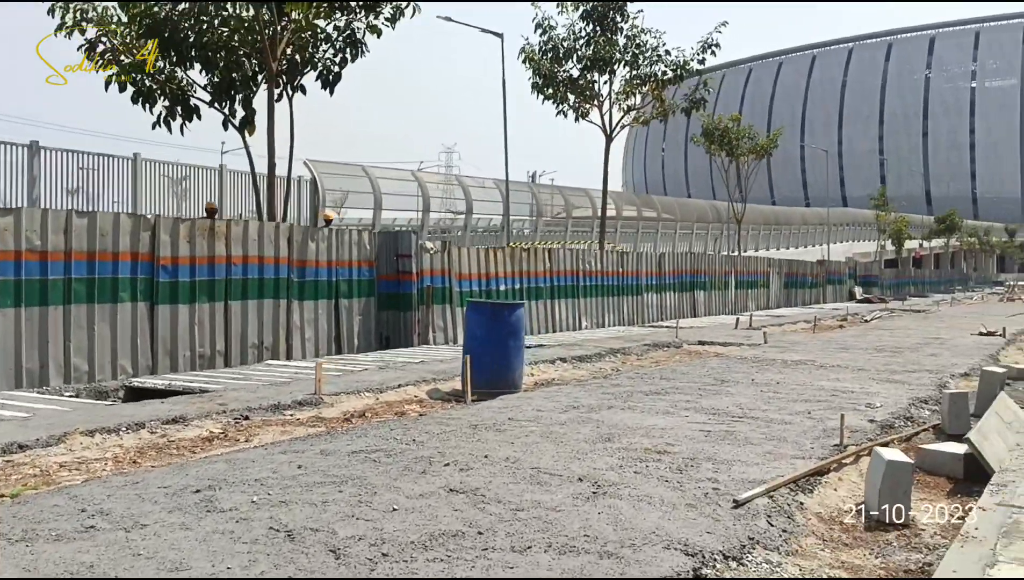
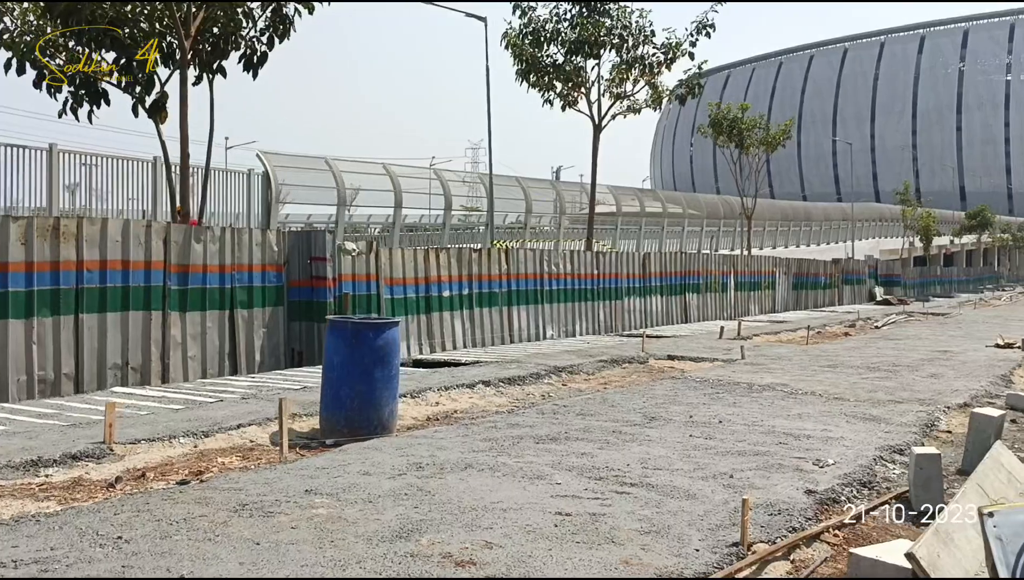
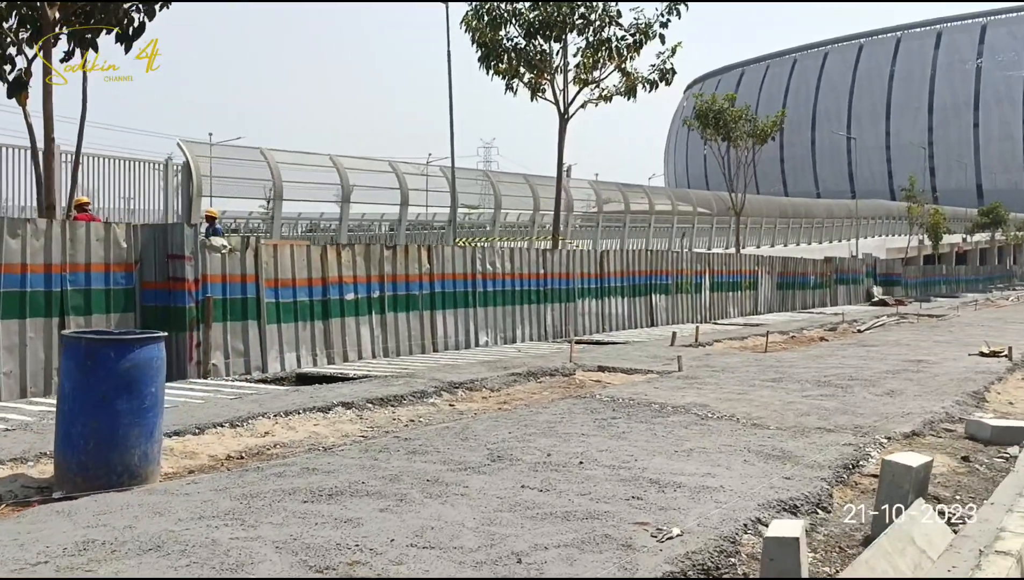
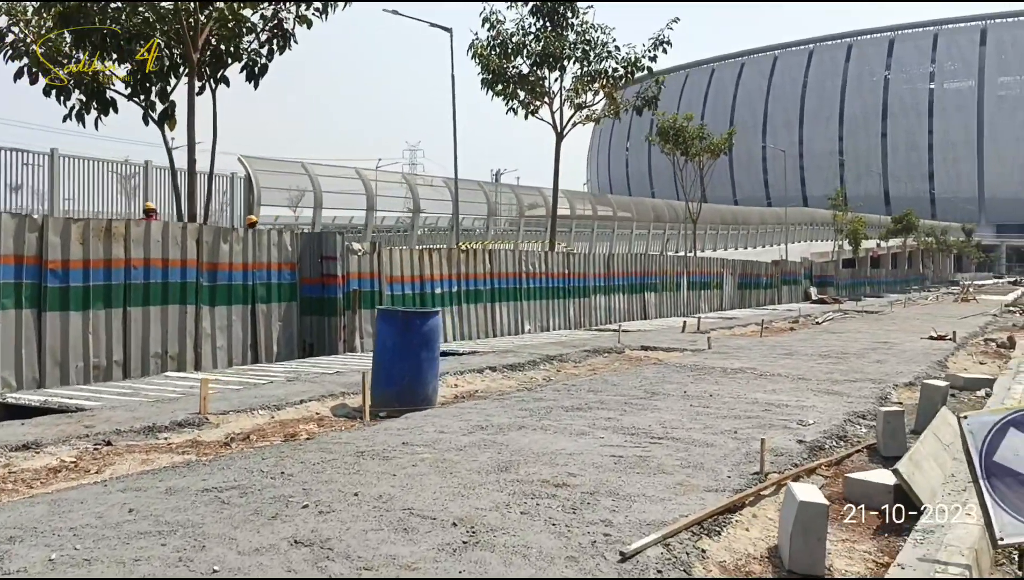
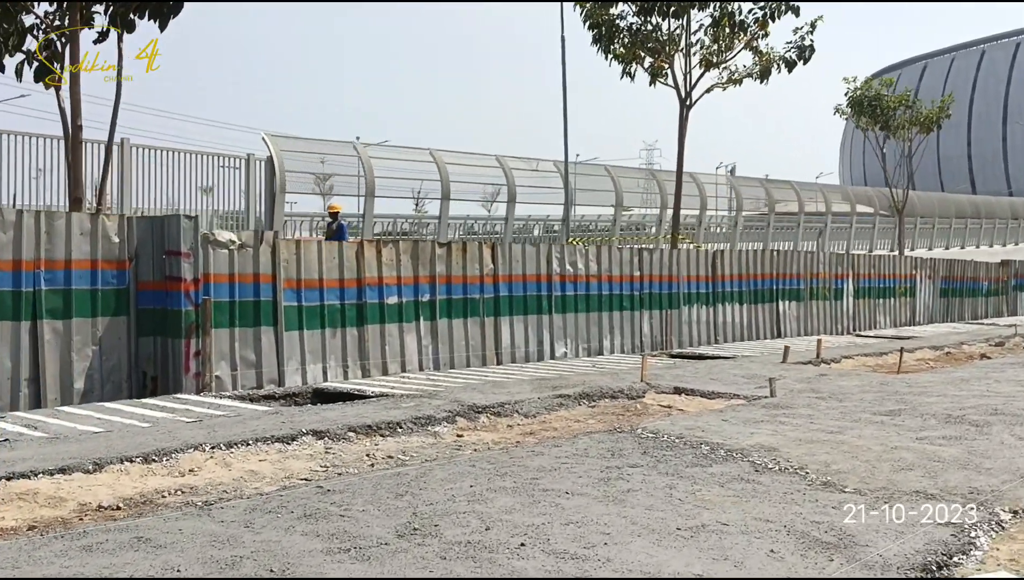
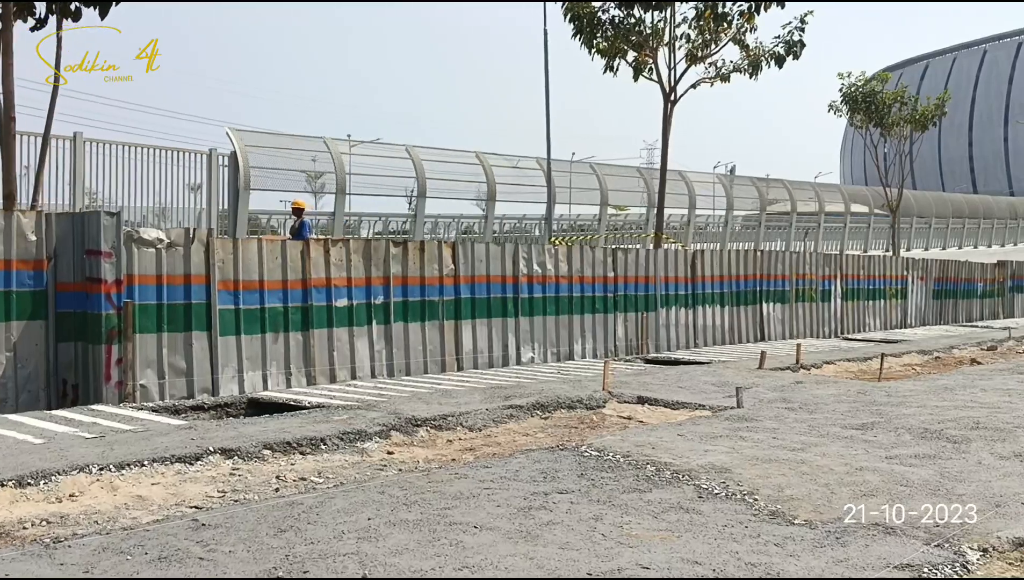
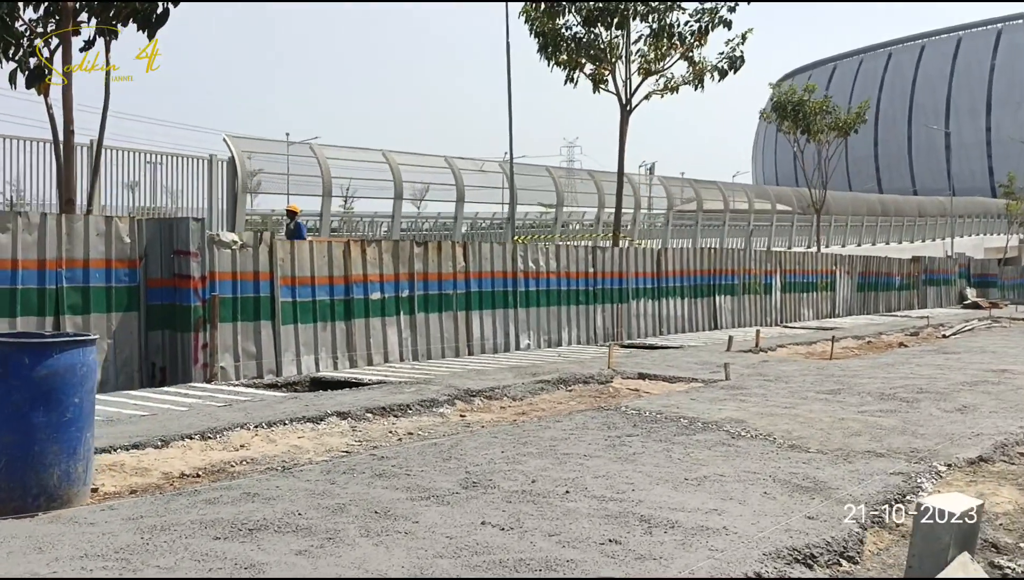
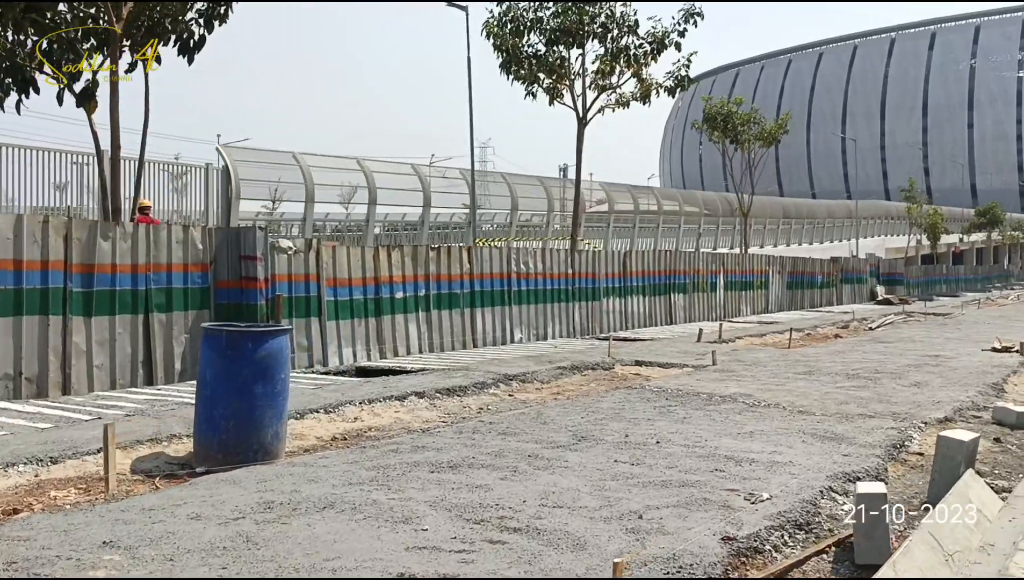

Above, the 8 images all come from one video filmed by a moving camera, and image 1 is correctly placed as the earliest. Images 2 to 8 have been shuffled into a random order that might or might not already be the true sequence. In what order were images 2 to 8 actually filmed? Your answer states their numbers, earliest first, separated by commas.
4, 2, 8, 3, 7, 5, 6
